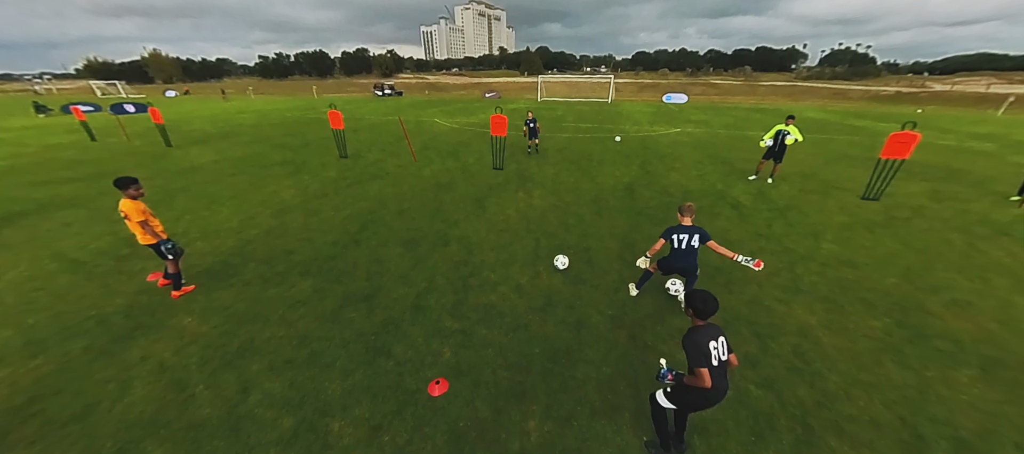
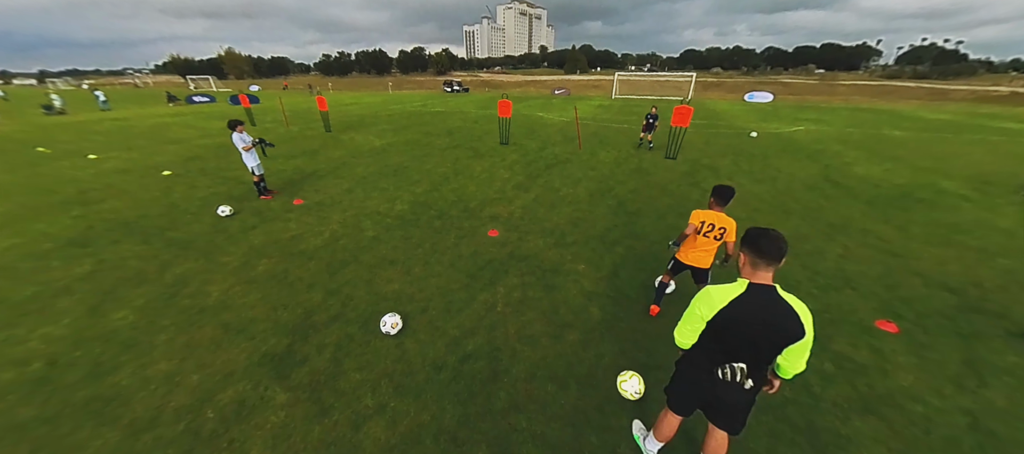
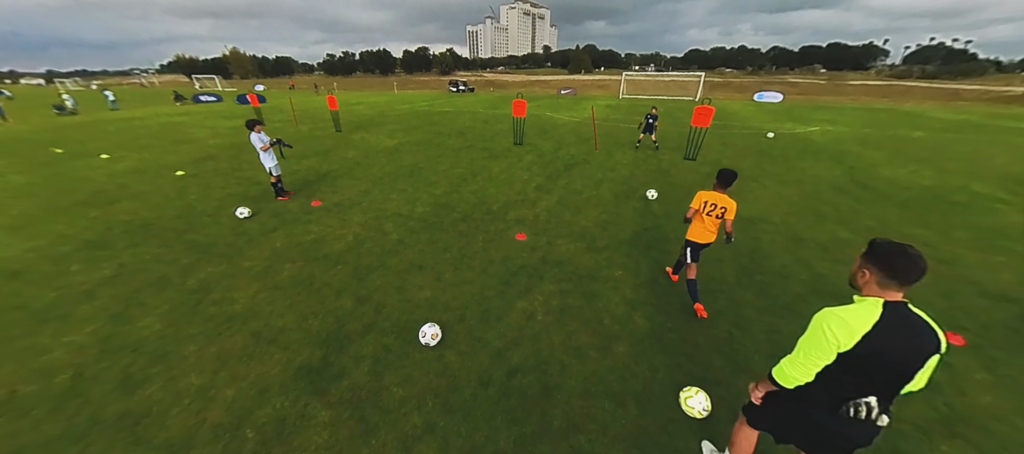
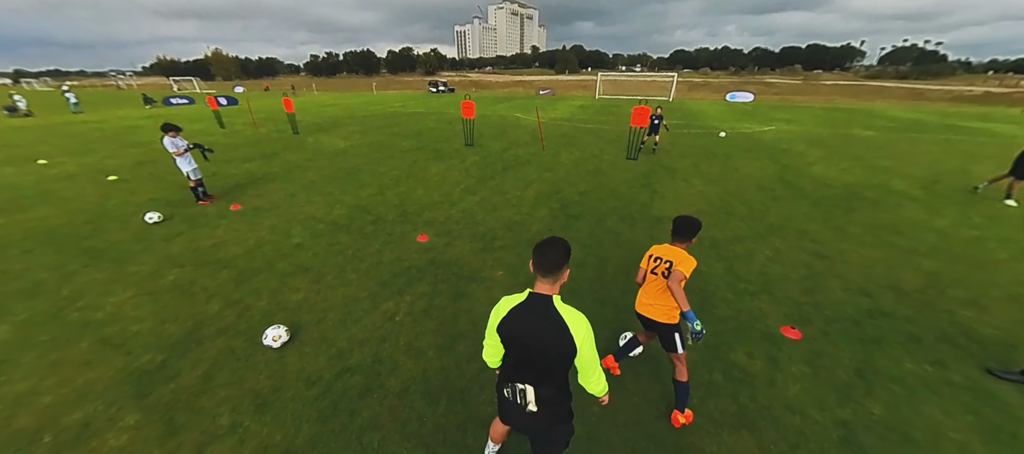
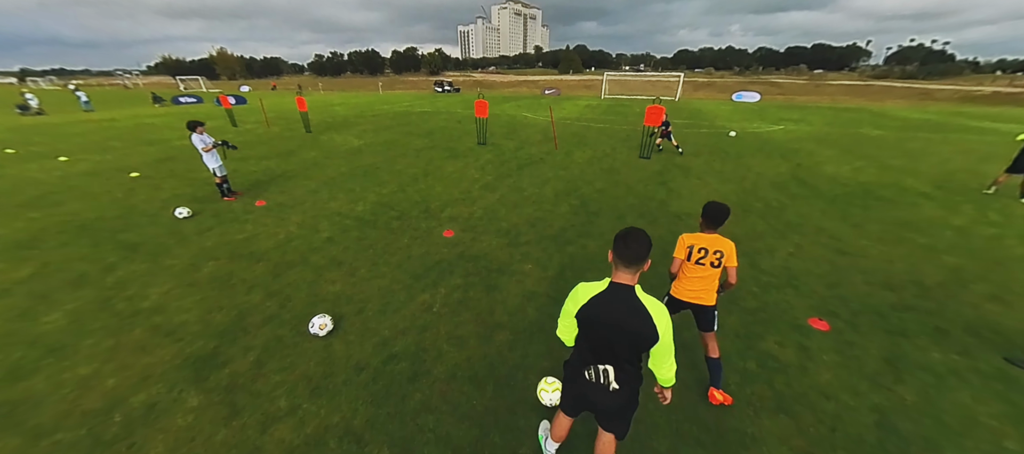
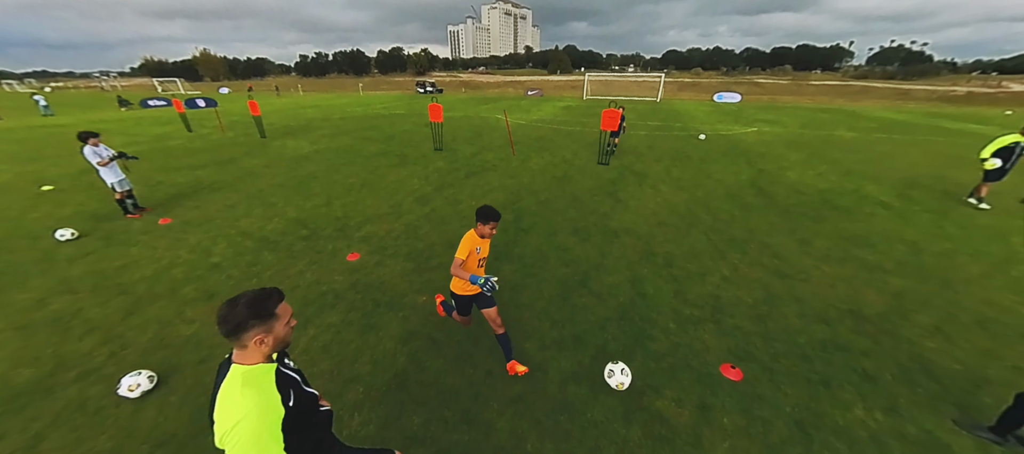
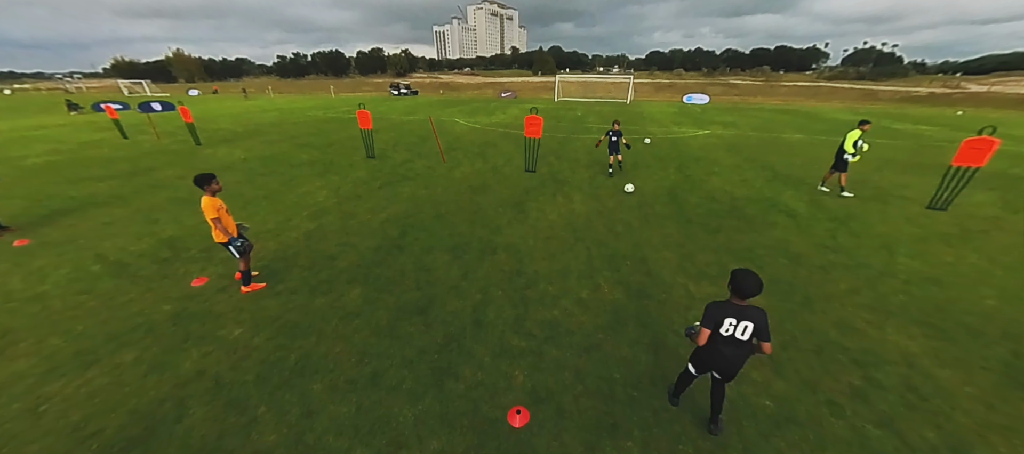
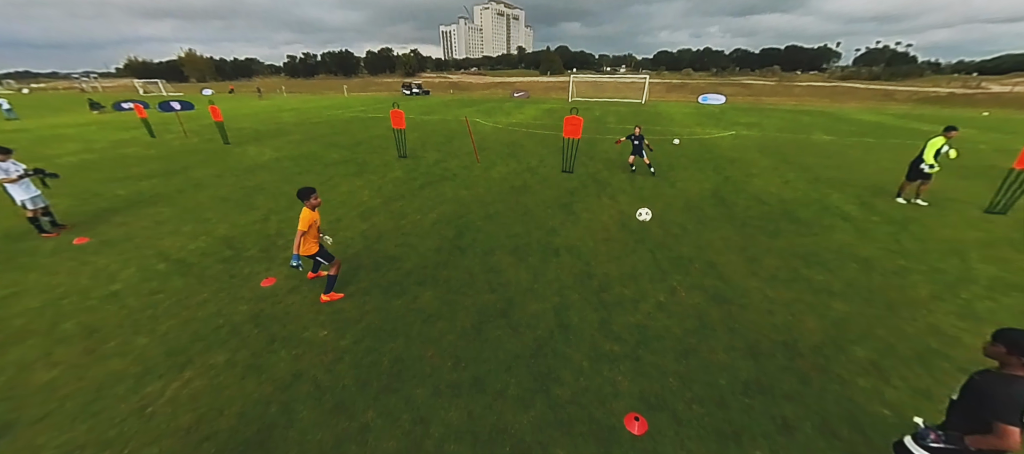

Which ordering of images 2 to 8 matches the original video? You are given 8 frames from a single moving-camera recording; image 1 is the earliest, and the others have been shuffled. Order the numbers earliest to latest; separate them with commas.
7, 8, 6, 4, 5, 2, 3
